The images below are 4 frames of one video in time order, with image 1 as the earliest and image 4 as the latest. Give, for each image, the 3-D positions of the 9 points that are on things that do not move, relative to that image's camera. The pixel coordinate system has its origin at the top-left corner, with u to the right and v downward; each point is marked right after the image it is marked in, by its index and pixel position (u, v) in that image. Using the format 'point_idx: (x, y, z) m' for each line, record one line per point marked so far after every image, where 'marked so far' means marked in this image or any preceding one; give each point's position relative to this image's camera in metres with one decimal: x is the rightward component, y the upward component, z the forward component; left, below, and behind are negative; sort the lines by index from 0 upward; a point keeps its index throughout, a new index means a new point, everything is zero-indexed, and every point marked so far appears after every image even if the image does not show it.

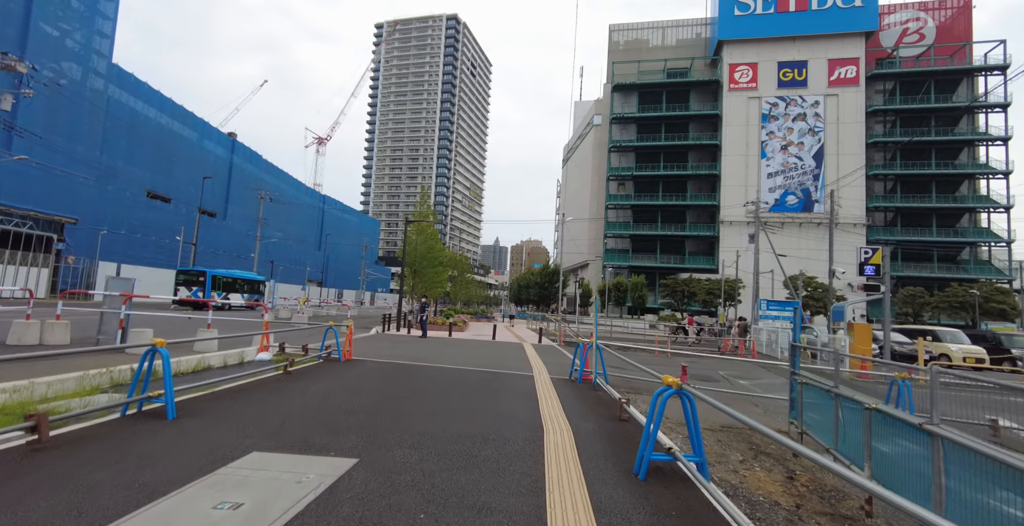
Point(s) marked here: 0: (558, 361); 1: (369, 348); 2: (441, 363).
0: (+1.2, -2.6, +11.3) m
1: (-4.3, -2.5, +12.9) m
2: (-1.7, -2.4, +10.6) m
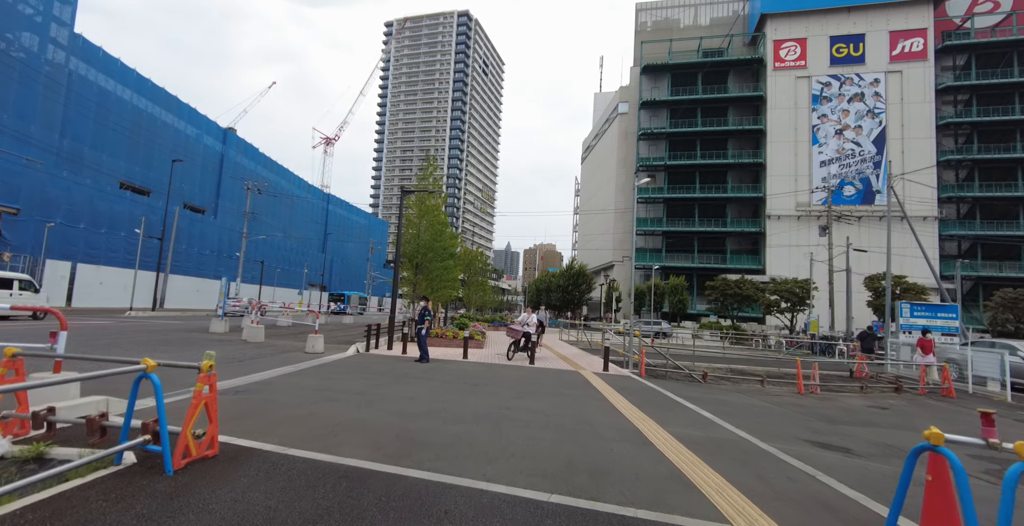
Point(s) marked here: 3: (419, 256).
0: (+2.3, -2.1, +5.3) m
1: (-3.1, -2.0, +7.0) m
2: (-0.7, -1.9, +4.6) m
3: (-4.2, +0.4, +19.3) m
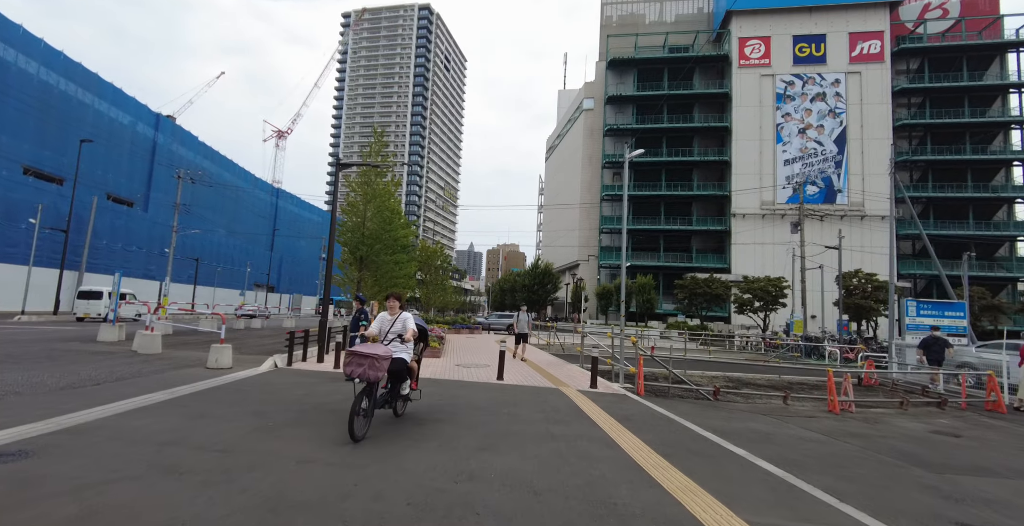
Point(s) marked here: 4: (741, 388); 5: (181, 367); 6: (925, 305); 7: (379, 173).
0: (+2.0, -1.8, +3.0) m
1: (-3.5, -1.8, +4.2) m
2: (-0.9, -1.7, +2.1) m
3: (-5.6, +0.6, +16.5) m
4: (+5.4, -2.9, +10.2) m
5: (-8.0, -2.5, +10.5) m
6: (+12.9, -1.3, +13.6) m
7: (-5.2, +3.5, +17.2) m
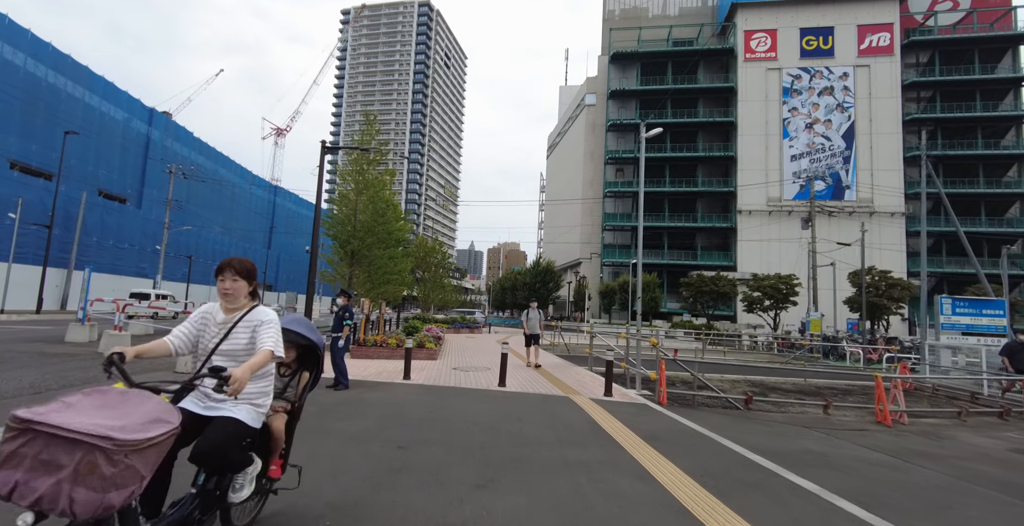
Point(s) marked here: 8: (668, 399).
0: (+2.1, -1.7, +1.9) m
1: (-3.5, -1.7, +3.2) m
2: (-0.8, -1.5, +1.1) m
3: (-5.5, +0.8, +15.4) m
4: (+5.4, -2.8, +9.1) m
5: (-7.9, -2.3, +9.5) m
6: (+13.0, -1.1, +12.6) m
7: (-5.2, +3.7, +16.1) m
8: (+2.7, -2.3, +7.6) m
